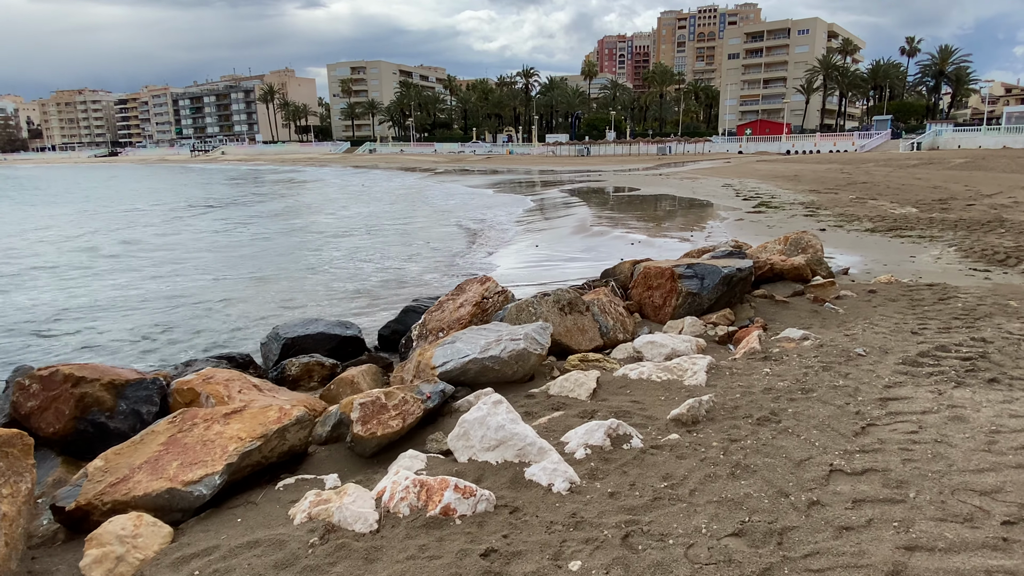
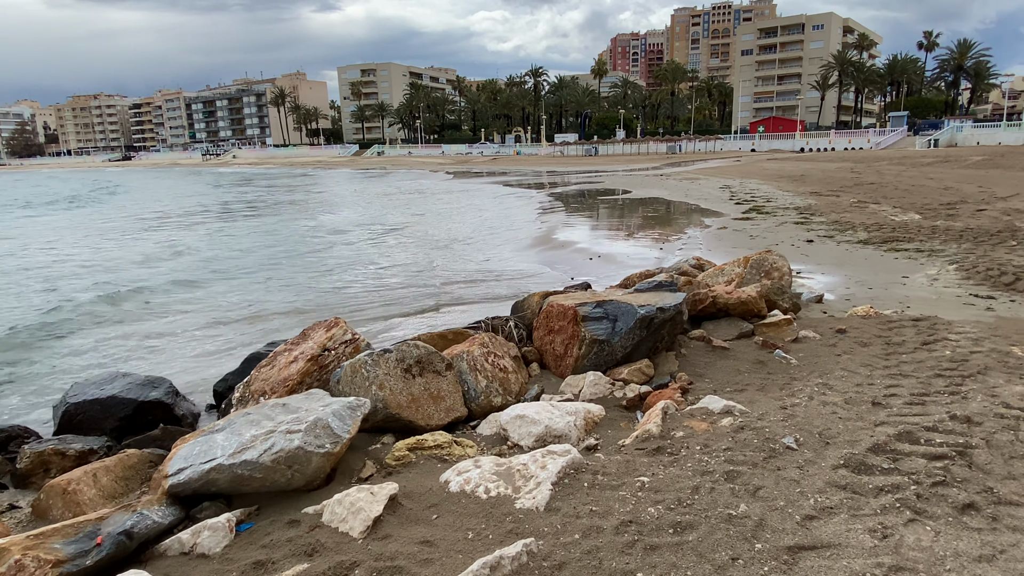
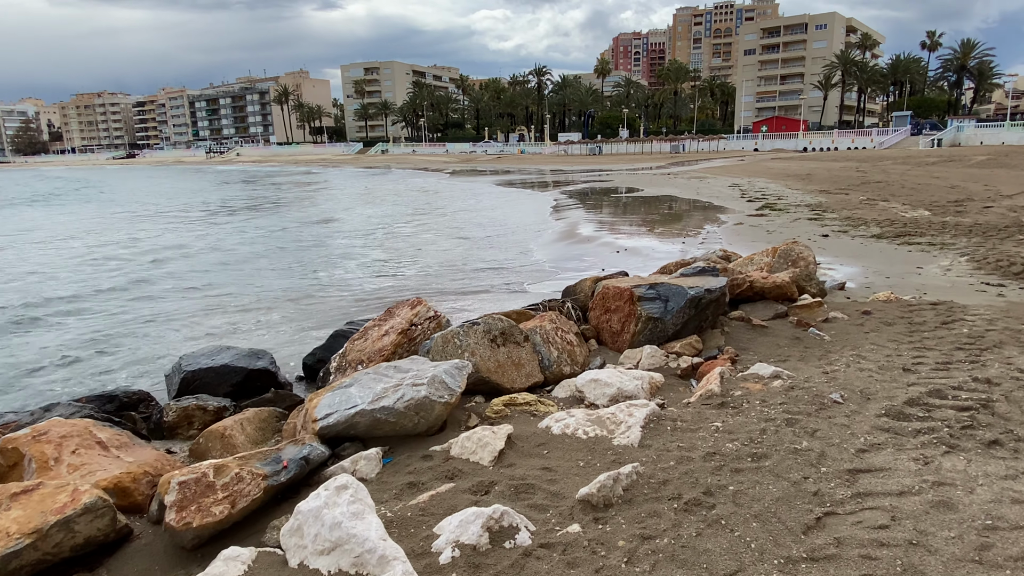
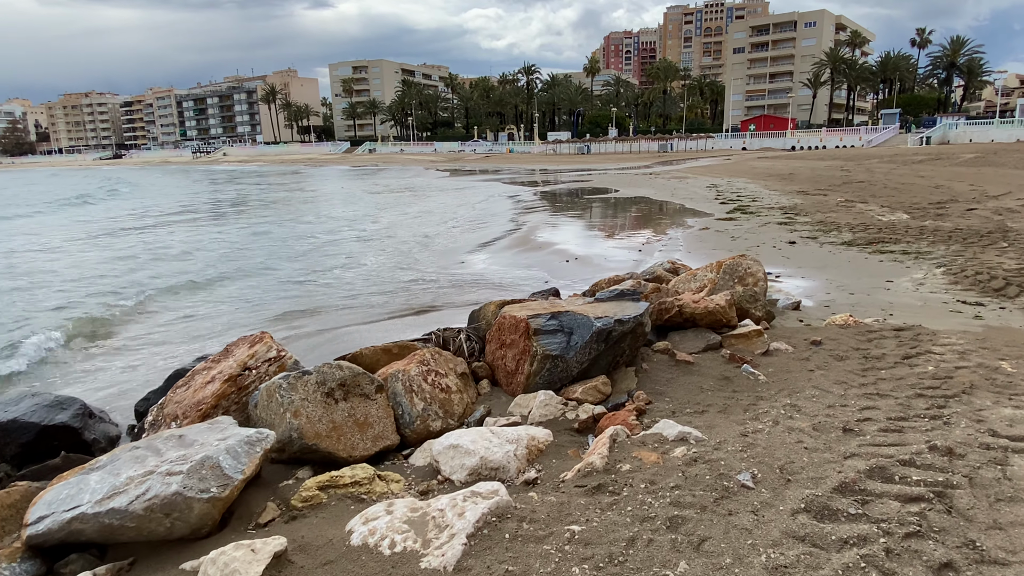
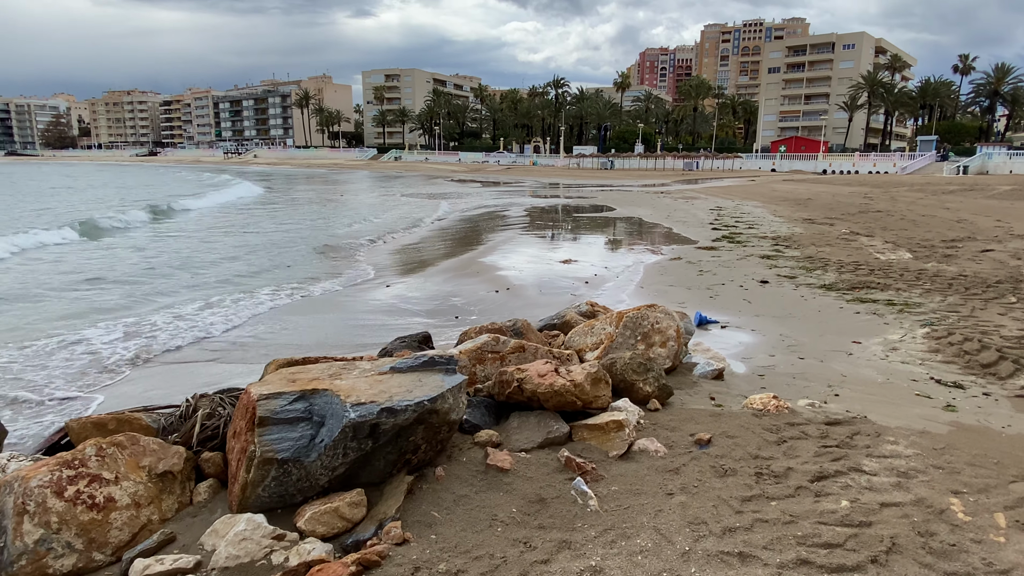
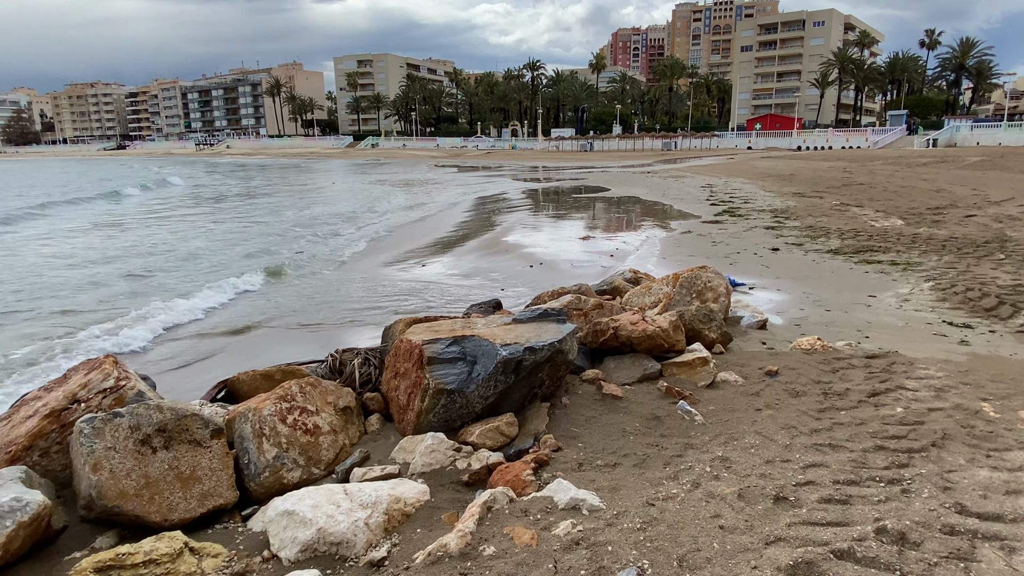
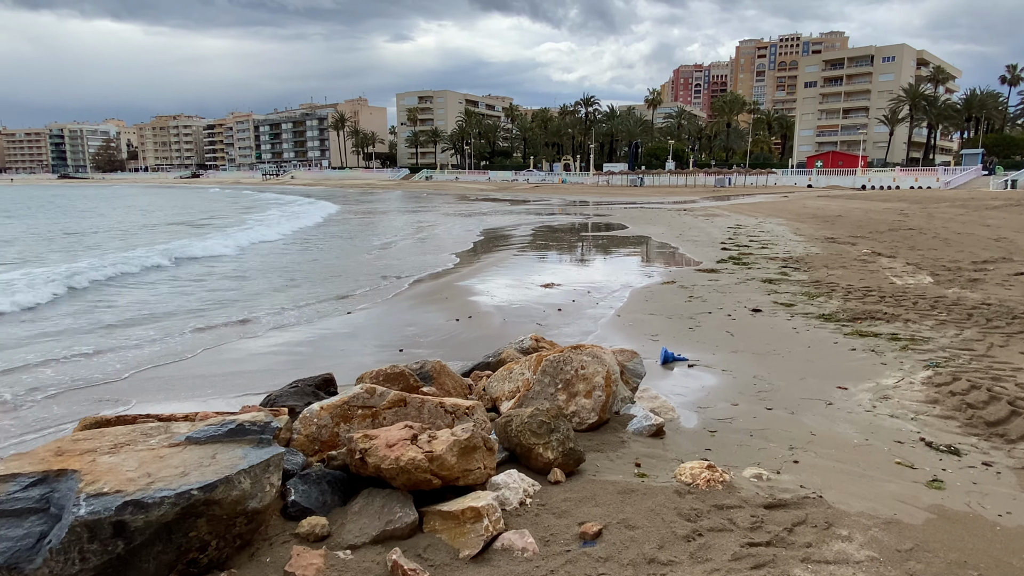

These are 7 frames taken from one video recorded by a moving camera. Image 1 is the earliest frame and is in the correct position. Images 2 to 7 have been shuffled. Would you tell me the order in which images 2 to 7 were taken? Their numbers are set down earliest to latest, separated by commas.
3, 2, 4, 6, 5, 7
